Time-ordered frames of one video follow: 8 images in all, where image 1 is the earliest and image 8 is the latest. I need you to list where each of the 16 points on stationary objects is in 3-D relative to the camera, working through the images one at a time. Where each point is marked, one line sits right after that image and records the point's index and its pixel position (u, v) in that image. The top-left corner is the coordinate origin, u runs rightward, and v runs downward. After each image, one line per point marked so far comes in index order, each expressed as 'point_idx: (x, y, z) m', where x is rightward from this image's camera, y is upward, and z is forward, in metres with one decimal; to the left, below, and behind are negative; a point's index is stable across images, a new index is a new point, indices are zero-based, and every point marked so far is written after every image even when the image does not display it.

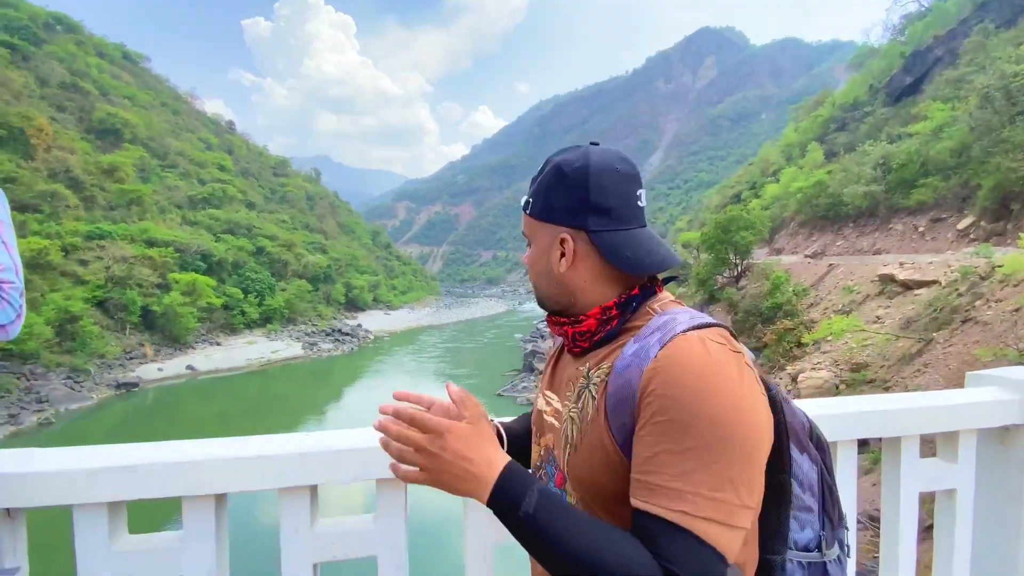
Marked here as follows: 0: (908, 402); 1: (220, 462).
0: (+1.1, -0.3, +1.4) m
1: (-0.7, -0.4, +1.0) m
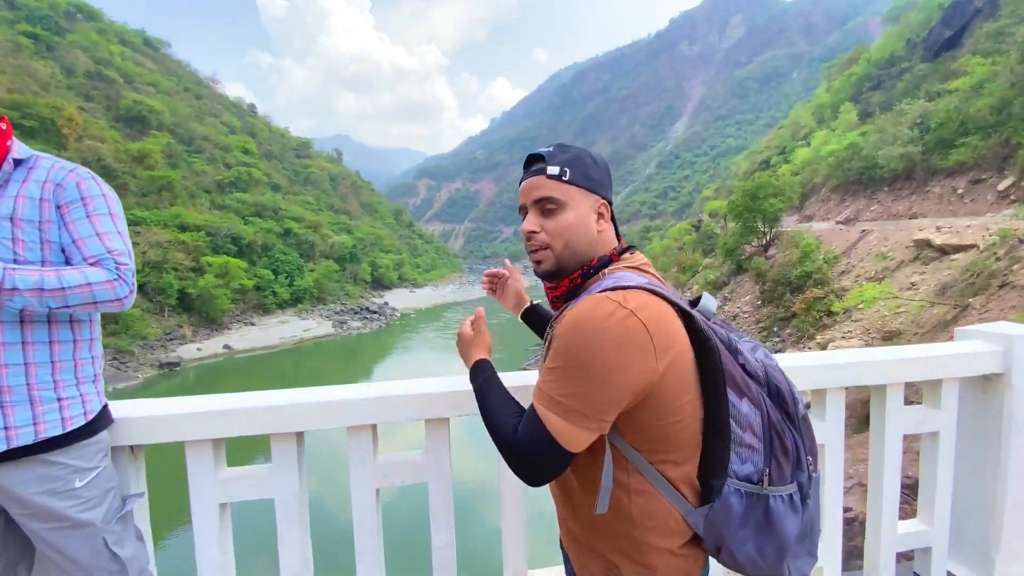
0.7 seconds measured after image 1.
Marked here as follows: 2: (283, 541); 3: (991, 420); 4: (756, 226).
0: (+1.3, -0.2, +1.7) m
1: (-0.5, -0.3, +1.4) m
2: (-0.6, -0.7, +1.4) m
3: (+1.7, -0.4, +1.8) m
4: (+9.4, +2.4, +18.3) m
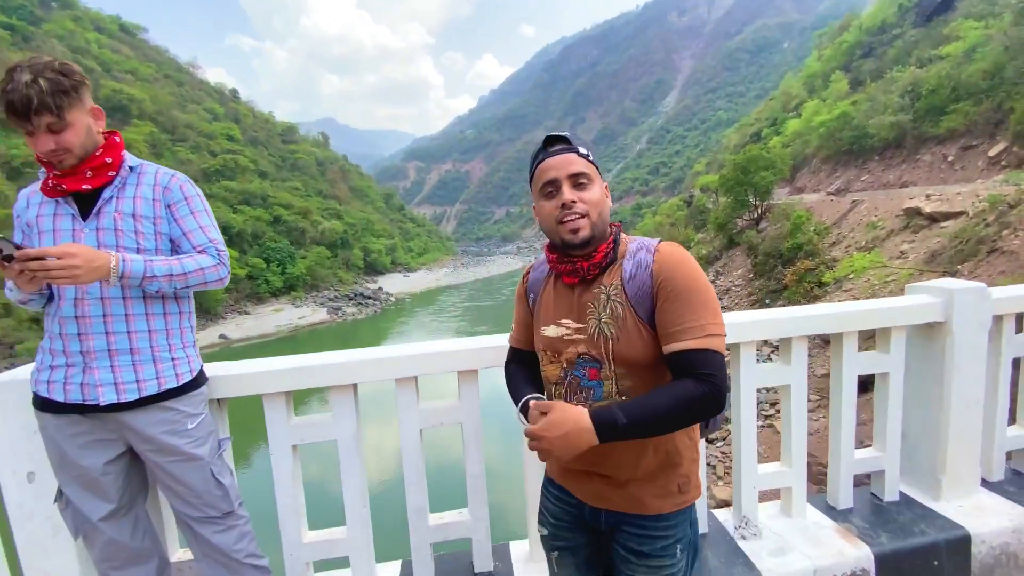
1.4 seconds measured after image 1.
0: (+1.3, -0.1, +1.9) m
1: (-0.5, -0.2, +1.6) m
2: (-0.5, -0.6, +1.6) m
3: (+1.7, -0.3, +2.0) m
4: (+9.1, +3.4, +18.5) m
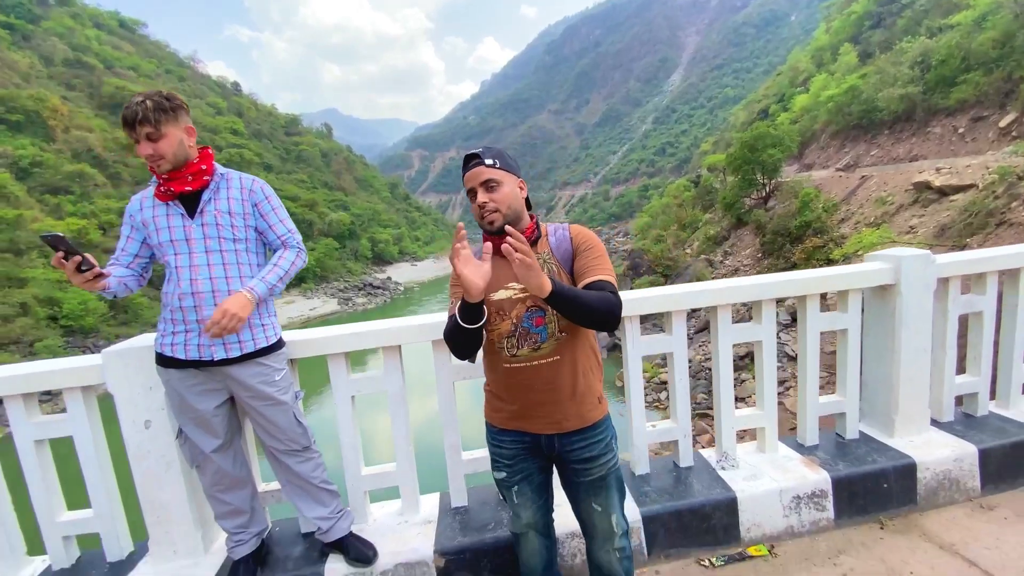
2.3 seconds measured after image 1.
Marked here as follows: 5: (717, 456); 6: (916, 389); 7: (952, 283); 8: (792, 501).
0: (+1.3, 0.0, +2.2) m
1: (-0.4, -0.2, +1.9) m
2: (-0.5, -0.6, +2.0) m
3: (+1.8, -0.1, +2.3) m
4: (+9.3, +4.2, +18.6) m
5: (+0.9, -0.8, +2.2) m
6: (+1.9, -0.5, +2.3) m
7: (+2.1, 0.0, +2.3) m
8: (+1.2, -0.9, +2.1) m
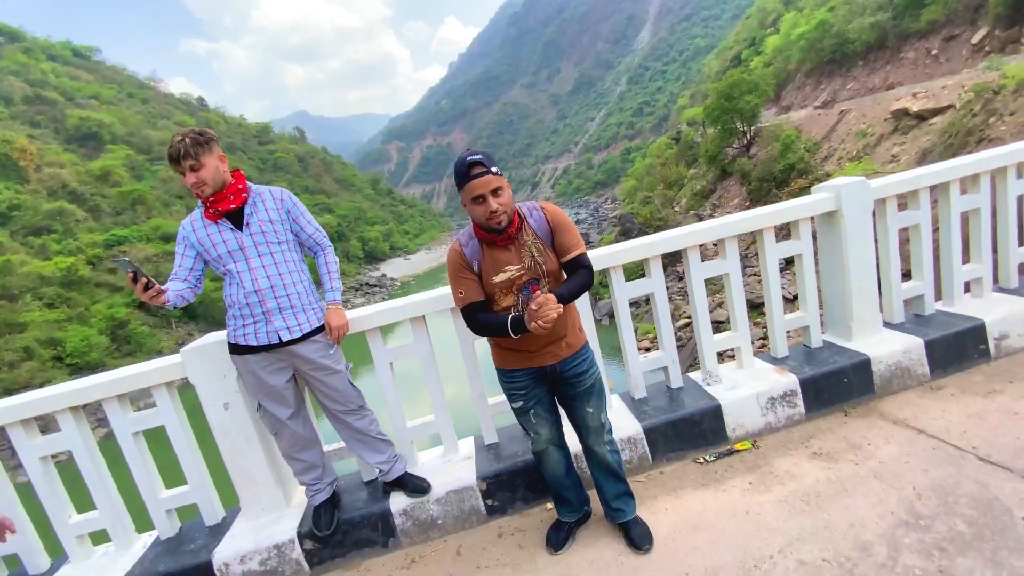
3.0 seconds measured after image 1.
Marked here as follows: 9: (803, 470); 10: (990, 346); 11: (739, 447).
0: (+1.3, +0.4, +2.6) m
1: (-0.4, -0.1, +2.3) m
2: (-0.4, -0.5, +2.4) m
3: (+1.8, +0.3, +2.7) m
4: (+8.5, +6.2, +18.8) m
5: (+1.0, -0.5, +2.6) m
6: (+2.0, -0.1, +2.7) m
7: (+2.1, +0.5, +2.7) m
8: (+1.3, -0.6, +2.5) m
9: (+1.3, -0.8, +2.2) m
10: (+2.6, -0.3, +2.7) m
11: (+1.1, -0.8, +2.4) m
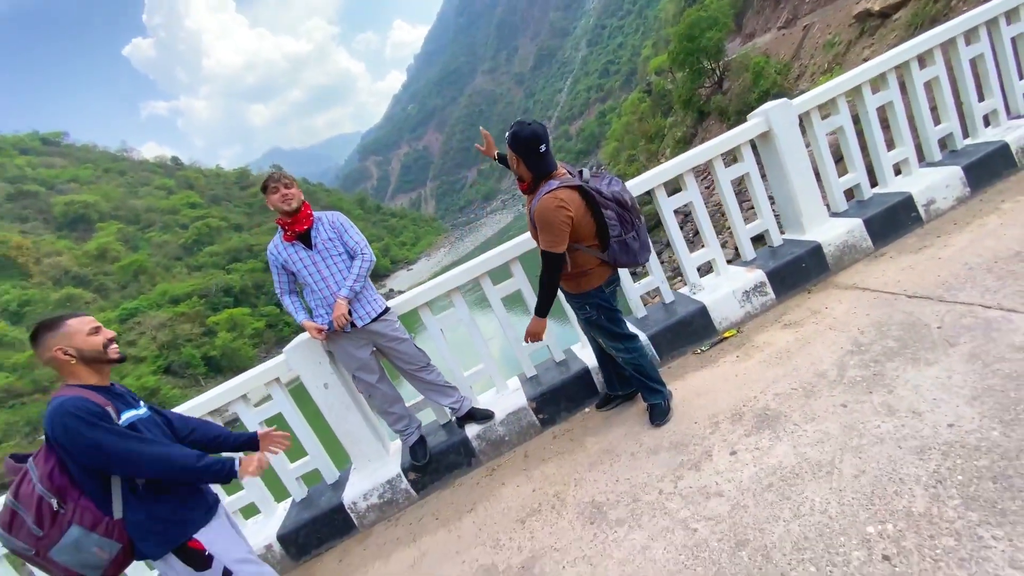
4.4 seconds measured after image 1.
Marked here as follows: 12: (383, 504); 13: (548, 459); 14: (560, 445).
0: (+1.3, +0.9, +3.1) m
1: (-0.3, +0.1, +2.9) m
2: (-0.2, -0.3, +3.0) m
3: (+1.7, +0.9, +3.2) m
4: (+7.2, +8.6, +19.1) m
5: (+1.2, 0.0, +3.2) m
6: (+2.0, +0.6, +3.3) m
7: (+2.0, +1.2, +3.3) m
8: (+1.4, 0.0, +3.0) m
9: (+1.5, -0.3, +2.8) m
10: (+2.7, +0.5, +3.2) m
11: (+1.3, -0.3, +3.0) m
12: (-0.7, -1.2, +2.8) m
13: (+0.2, -0.9, +2.6) m
14: (+0.3, -0.9, +2.7) m
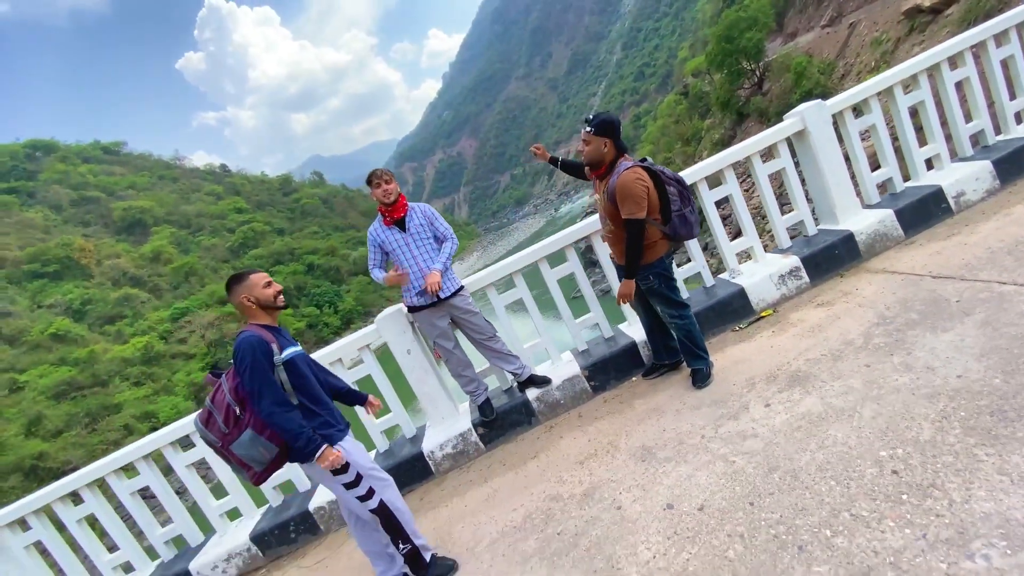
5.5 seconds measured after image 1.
0: (+1.7, +1.0, +3.4) m
1: (0.0, +0.2, +3.3) m
2: (+0.2, -0.2, +3.4) m
3: (+2.1, +1.0, +3.5) m
4: (+8.7, +8.5, +19.1) m
5: (+1.6, +0.1, +3.5) m
6: (+2.4, +0.7, +3.5) m
7: (+2.4, +1.3, +3.5) m
8: (+1.8, +0.1, +3.4) m
9: (+1.9, -0.2, +3.1) m
10: (+3.1, +0.6, +3.5) m
11: (+1.7, -0.2, +3.3) m
12: (-0.4, -1.1, +3.2) m
13: (+0.5, -0.8, +3.0) m
14: (+0.6, -0.7, +3.1) m
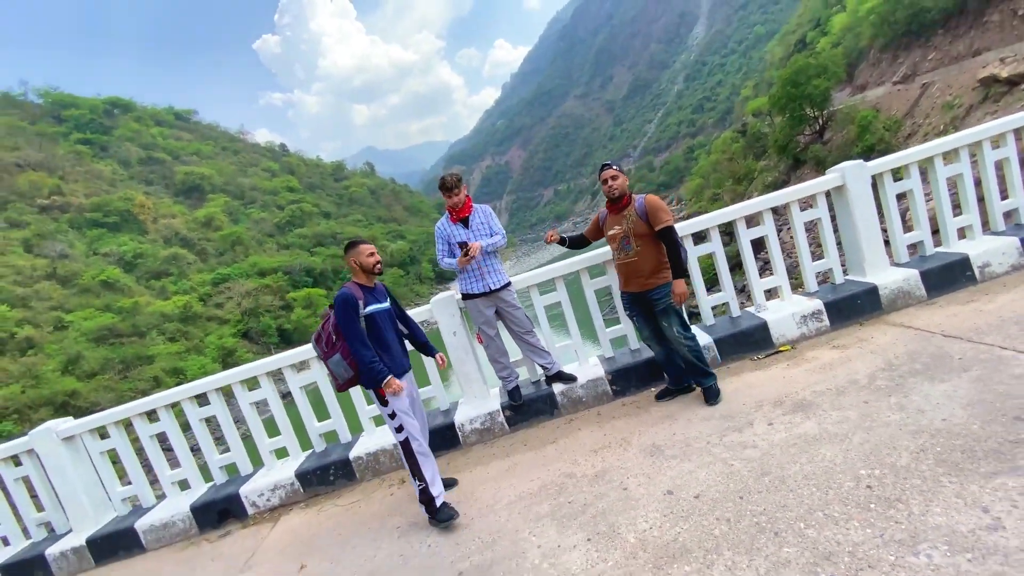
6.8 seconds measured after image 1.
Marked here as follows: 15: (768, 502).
0: (+2.1, +0.7, +3.7) m
1: (+0.4, +0.2, +3.7) m
2: (+0.5, -0.2, +3.8) m
3: (+2.6, +0.6, +3.8) m
4: (+11.1, +6.7, +19.1) m
5: (+1.9, -0.1, +3.8) m
6: (+2.8, +0.3, +3.8) m
7: (+2.9, +0.9, +3.8) m
8: (+2.1, -0.2, +3.6) m
9: (+2.1, -0.5, +3.3) m
10: (+3.5, +0.1, +3.6) m
11: (+2.0, -0.4, +3.6) m
12: (-0.2, -1.0, +3.6) m
13: (+0.7, -0.9, +3.3) m
14: (+0.8, -0.8, +3.4) m
15: (+1.1, -0.9, +2.1) m
